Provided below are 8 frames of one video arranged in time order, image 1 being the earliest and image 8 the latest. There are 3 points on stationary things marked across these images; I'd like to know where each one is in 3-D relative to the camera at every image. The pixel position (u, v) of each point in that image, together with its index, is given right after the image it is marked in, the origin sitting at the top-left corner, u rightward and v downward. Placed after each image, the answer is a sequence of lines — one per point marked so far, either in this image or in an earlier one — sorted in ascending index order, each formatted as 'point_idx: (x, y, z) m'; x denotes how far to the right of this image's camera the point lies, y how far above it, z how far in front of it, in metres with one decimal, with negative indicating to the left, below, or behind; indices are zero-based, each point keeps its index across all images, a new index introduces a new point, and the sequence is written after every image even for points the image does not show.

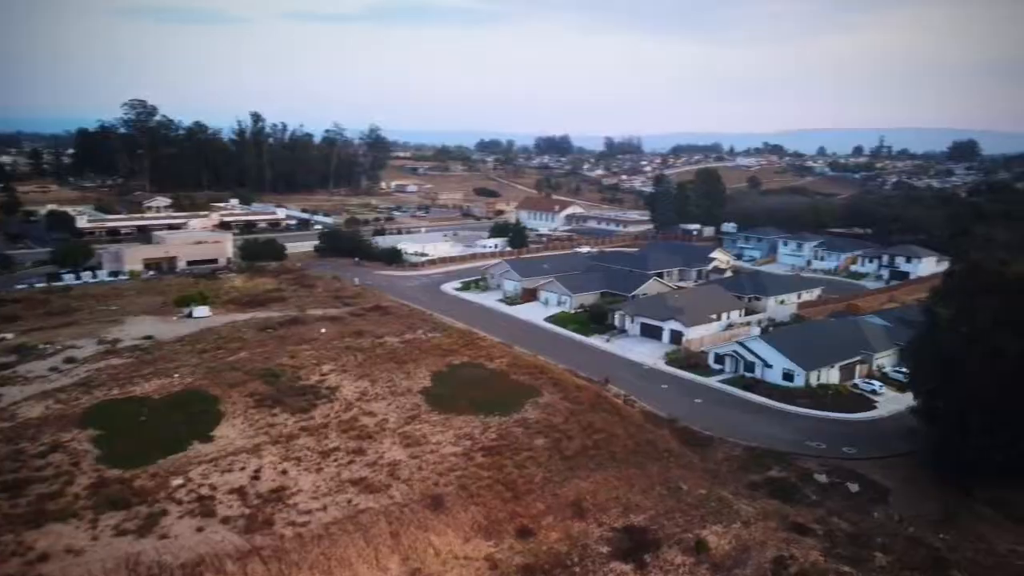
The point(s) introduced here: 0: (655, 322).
0: (+3.2, -0.8, +18.4) m
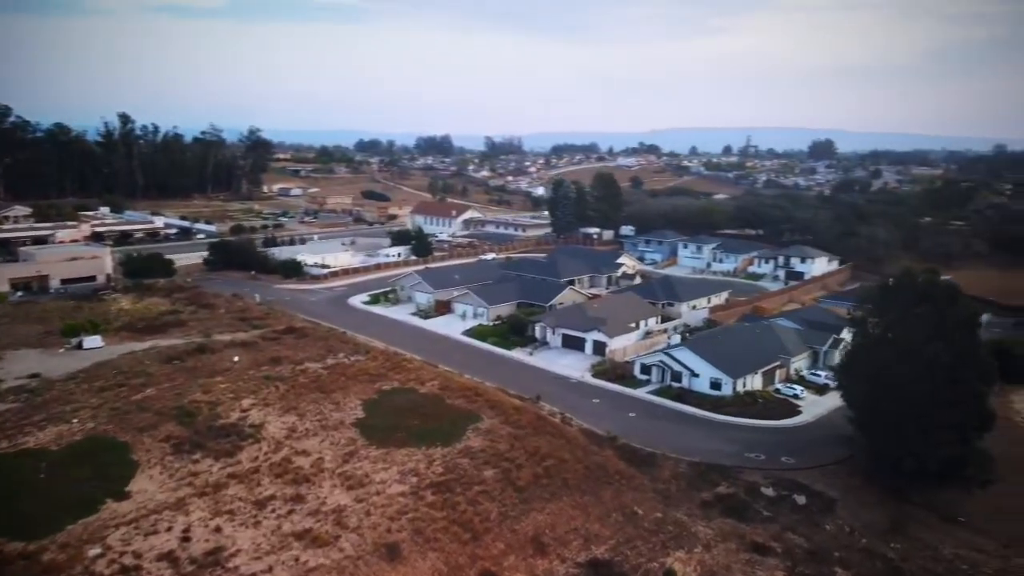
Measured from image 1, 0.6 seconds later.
0: (+1.5, -1.0, +18.1) m
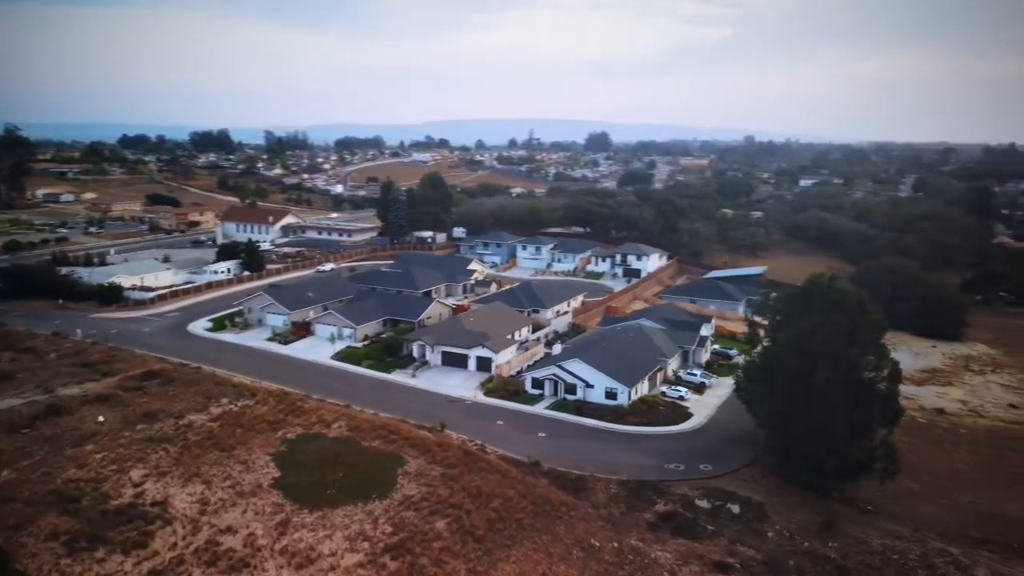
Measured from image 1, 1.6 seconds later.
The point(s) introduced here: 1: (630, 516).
0: (-1.1, -1.3, +17.4) m
1: (+1.7, -3.2, +11.6) m
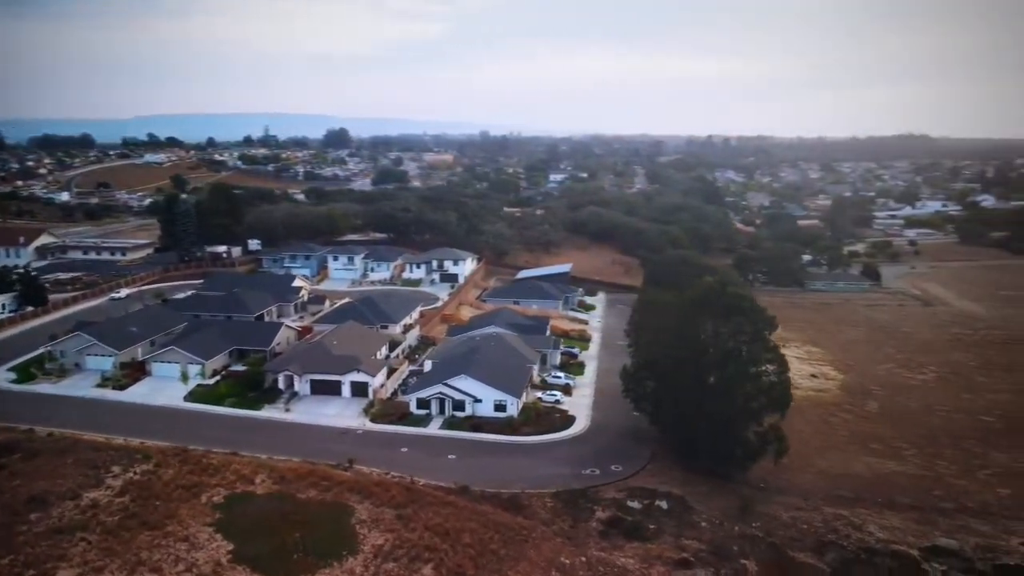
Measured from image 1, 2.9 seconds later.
0: (-3.6, -1.8, +16.5) m
1: (+1.0, -3.5, +11.9) m
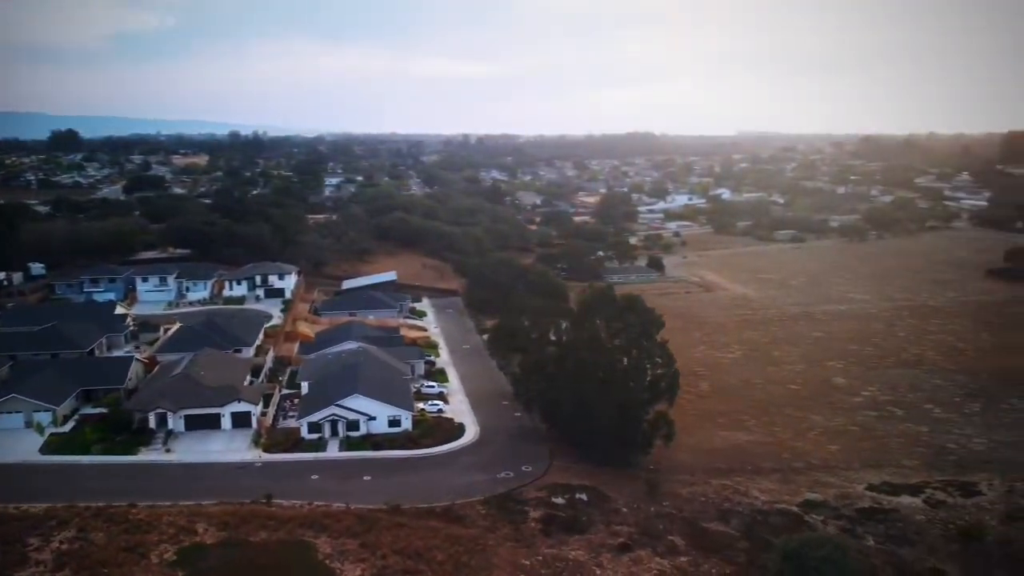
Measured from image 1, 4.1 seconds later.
0: (-5.7, -2.3, +15.6) m
1: (+0.1, -3.7, +12.5) m
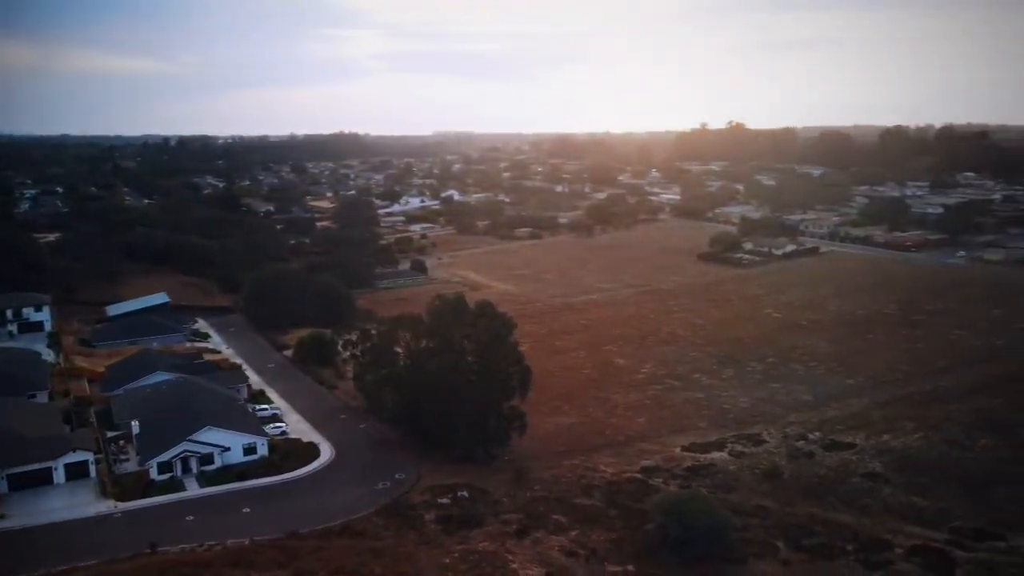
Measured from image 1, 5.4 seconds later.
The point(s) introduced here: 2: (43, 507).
0: (-8.1, -3.0, +14.0) m
1: (-1.4, -3.9, +13.2) m
2: (-7.7, -3.6, +13.3) m
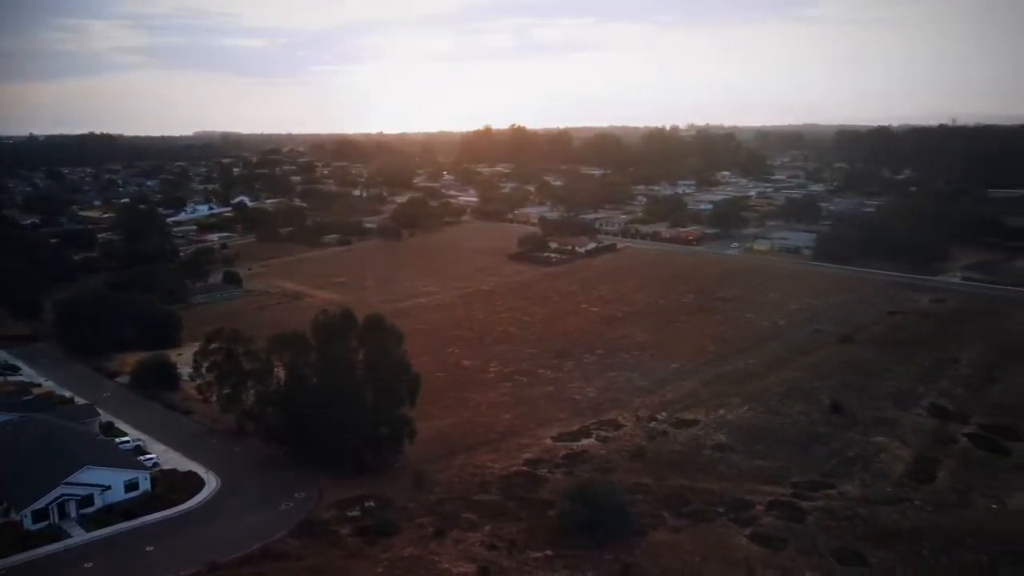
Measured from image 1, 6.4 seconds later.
0: (-9.4, -3.6, +12.4) m
1: (-2.7, -4.2, +13.4) m
2: (-8.8, -4.2, +11.9) m
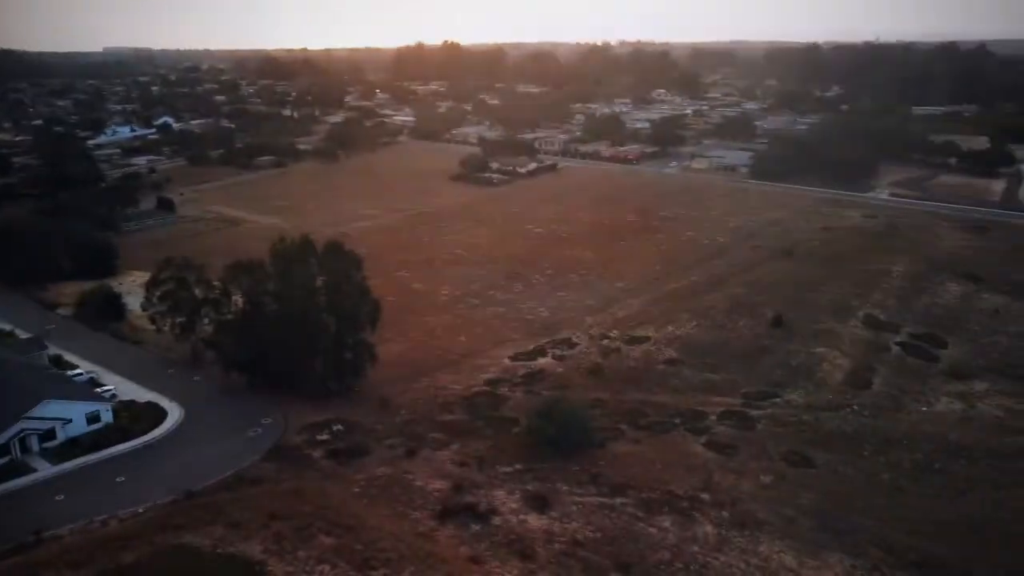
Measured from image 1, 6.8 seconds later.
0: (-9.8, -2.7, +12.0) m
1: (-3.2, -3.0, +13.6) m
2: (-9.1, -3.3, +11.6) m
